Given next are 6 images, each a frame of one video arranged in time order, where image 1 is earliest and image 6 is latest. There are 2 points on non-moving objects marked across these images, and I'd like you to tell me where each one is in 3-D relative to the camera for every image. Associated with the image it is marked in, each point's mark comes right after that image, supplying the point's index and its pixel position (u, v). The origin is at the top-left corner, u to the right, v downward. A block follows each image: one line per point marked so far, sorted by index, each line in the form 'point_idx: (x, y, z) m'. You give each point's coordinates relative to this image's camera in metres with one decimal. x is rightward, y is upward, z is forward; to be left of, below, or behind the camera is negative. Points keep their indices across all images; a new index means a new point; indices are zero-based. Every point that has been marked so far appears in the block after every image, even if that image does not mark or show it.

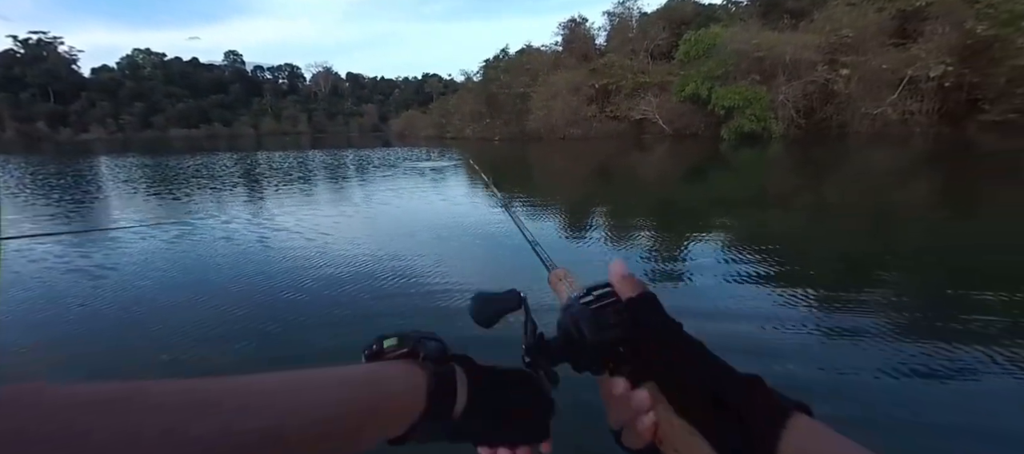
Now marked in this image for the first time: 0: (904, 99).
0: (+12.0, +3.9, +17.3) m
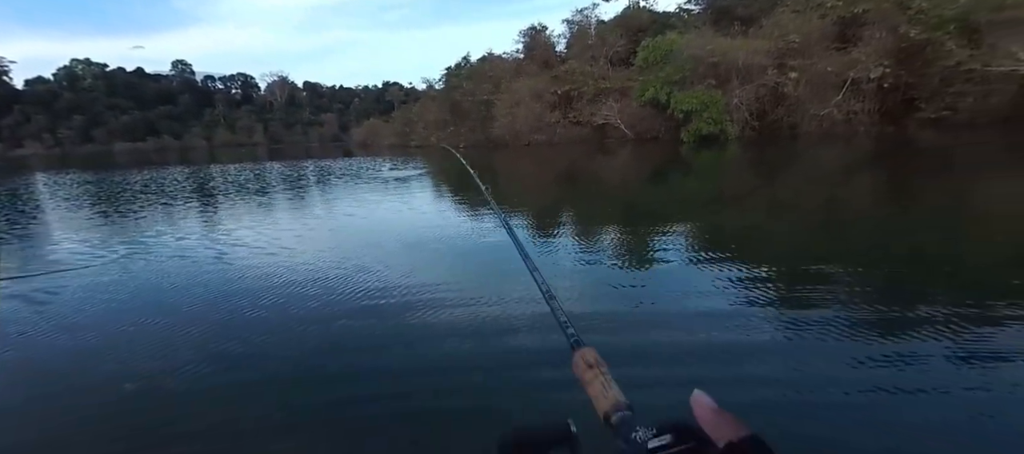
0: (+10.8, +4.1, +18.2) m
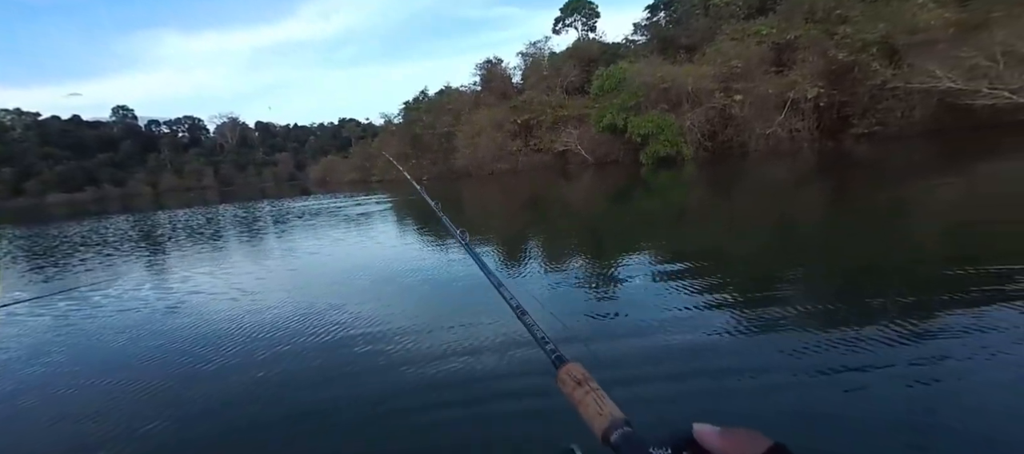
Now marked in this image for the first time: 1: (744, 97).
0: (+9.4, +3.7, +19.4) m
1: (+7.8, +4.3, +19.3) m
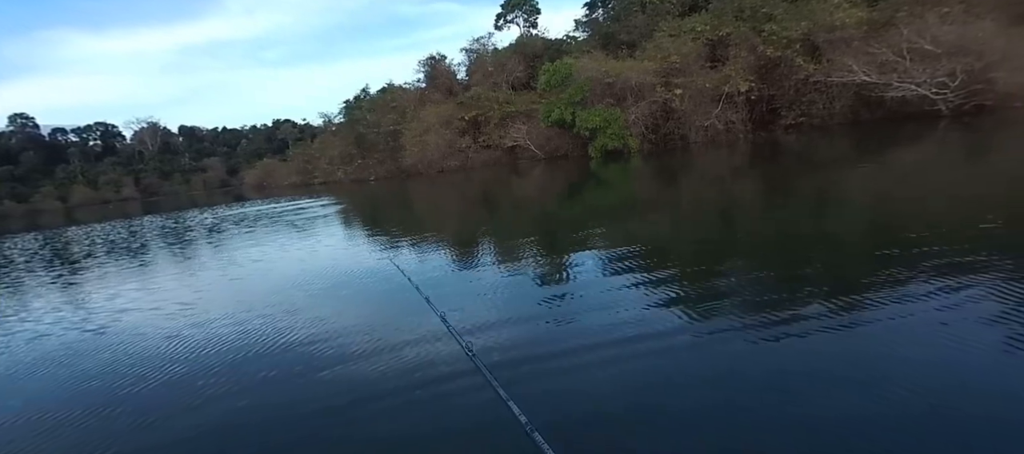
0: (+7.5, +4.0, +20.3) m
1: (+5.8, +4.6, +20.1) m
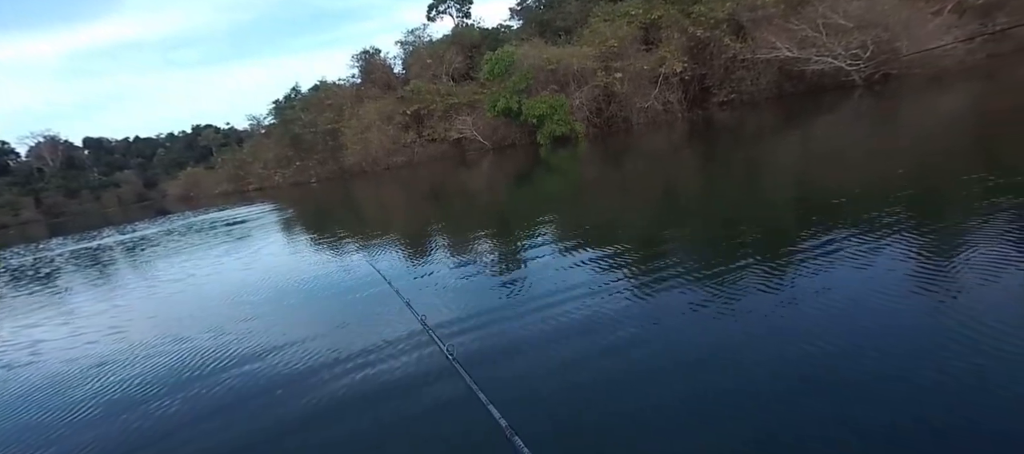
0: (+5.2, +4.8, +20.8) m
1: (+3.6, +5.3, +20.3) m
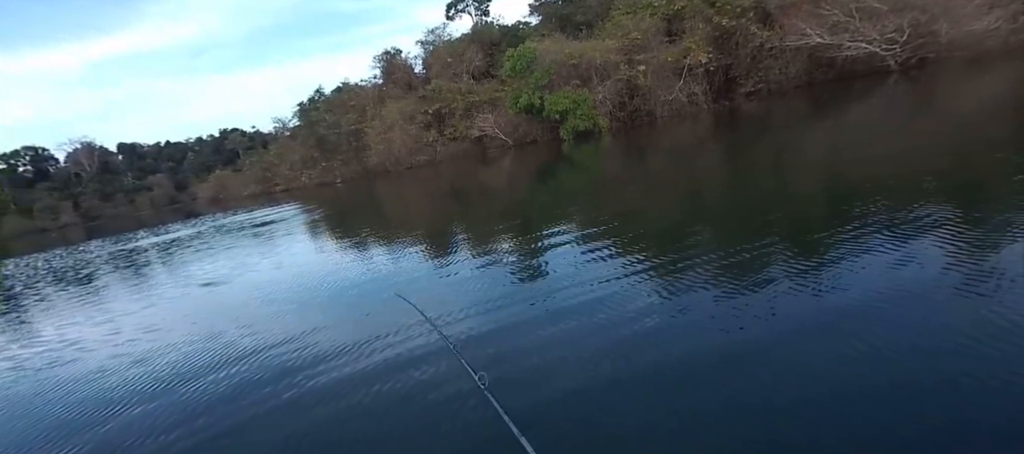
0: (+6.0, +5.0, +20.4) m
1: (+4.3, +5.4, +20.0) m
